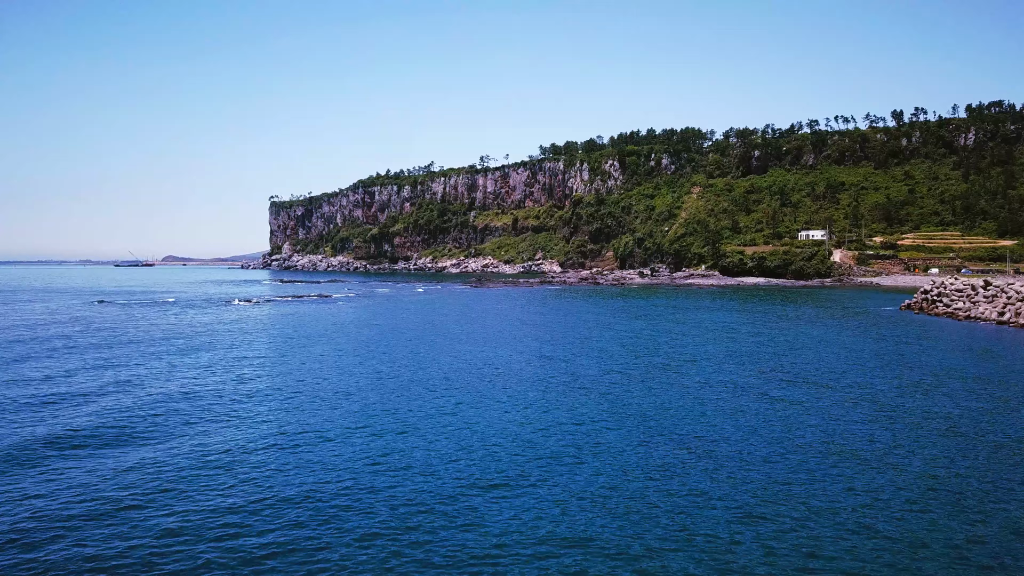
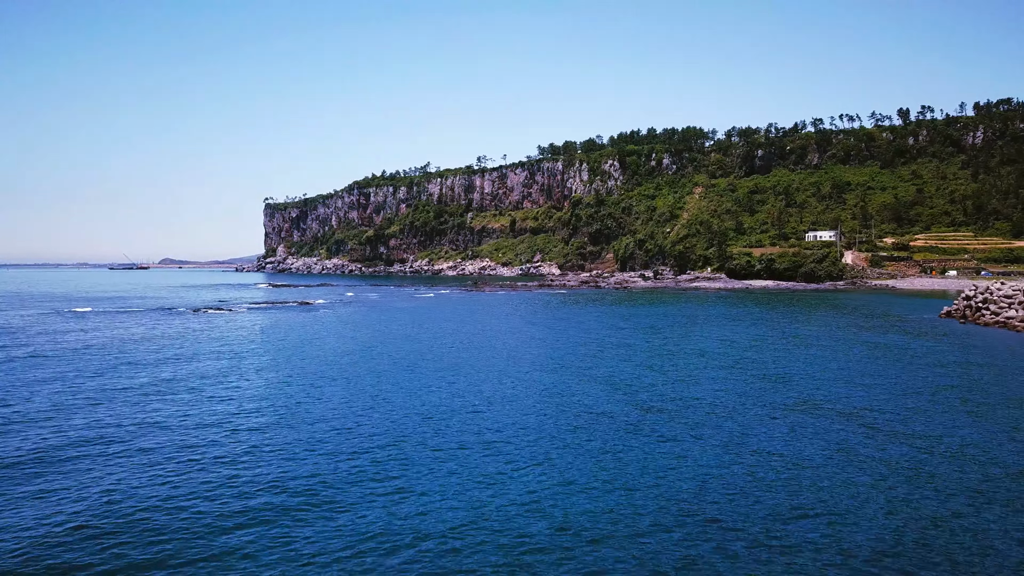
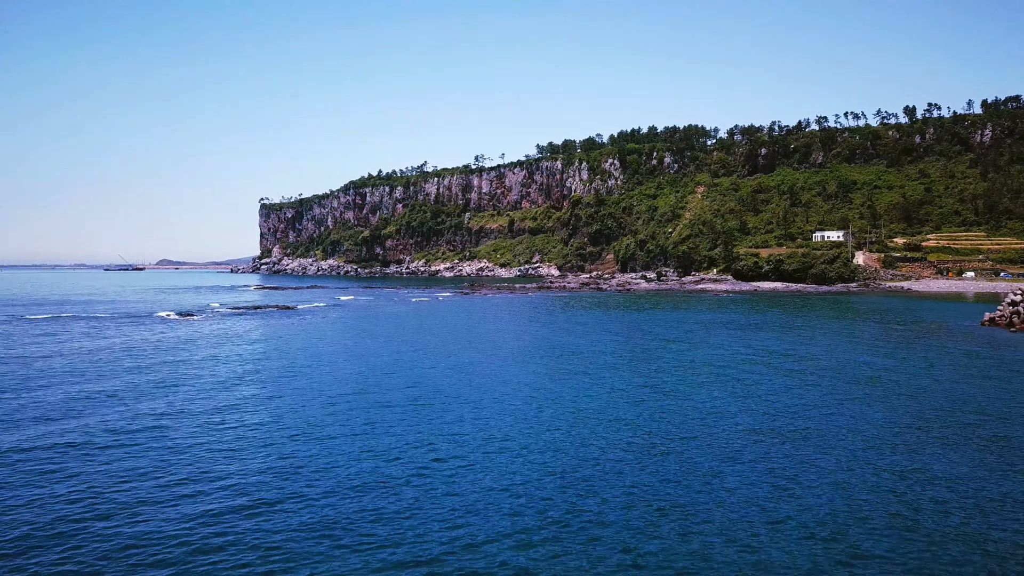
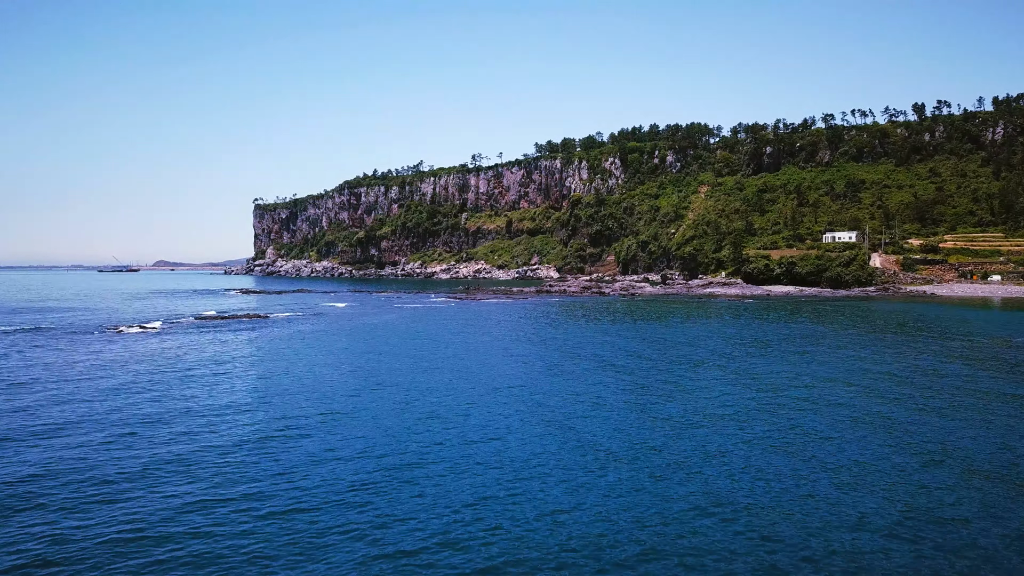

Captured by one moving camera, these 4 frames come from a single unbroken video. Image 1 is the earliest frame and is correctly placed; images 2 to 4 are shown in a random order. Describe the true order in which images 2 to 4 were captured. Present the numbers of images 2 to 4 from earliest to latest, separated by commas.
2, 3, 4
